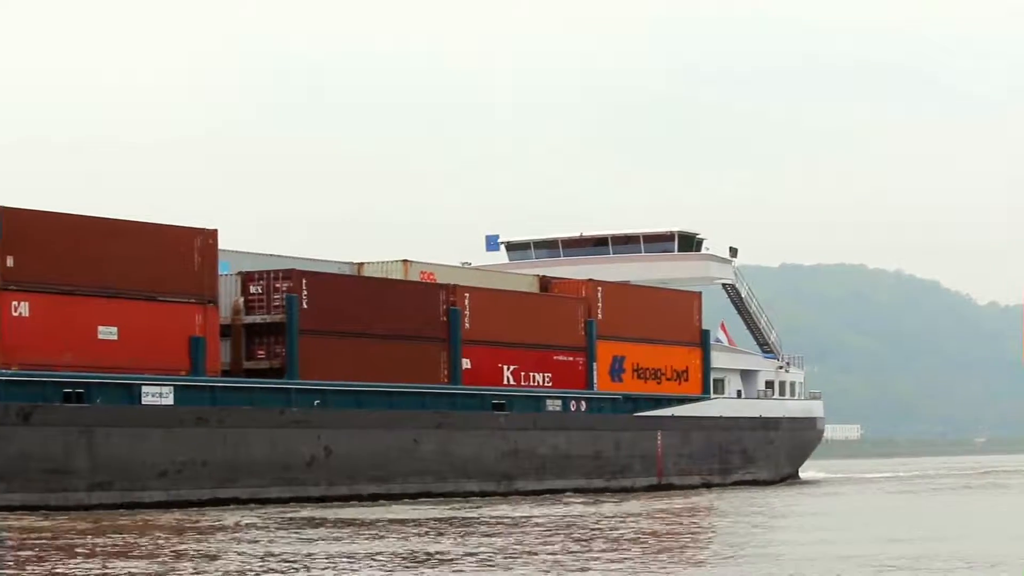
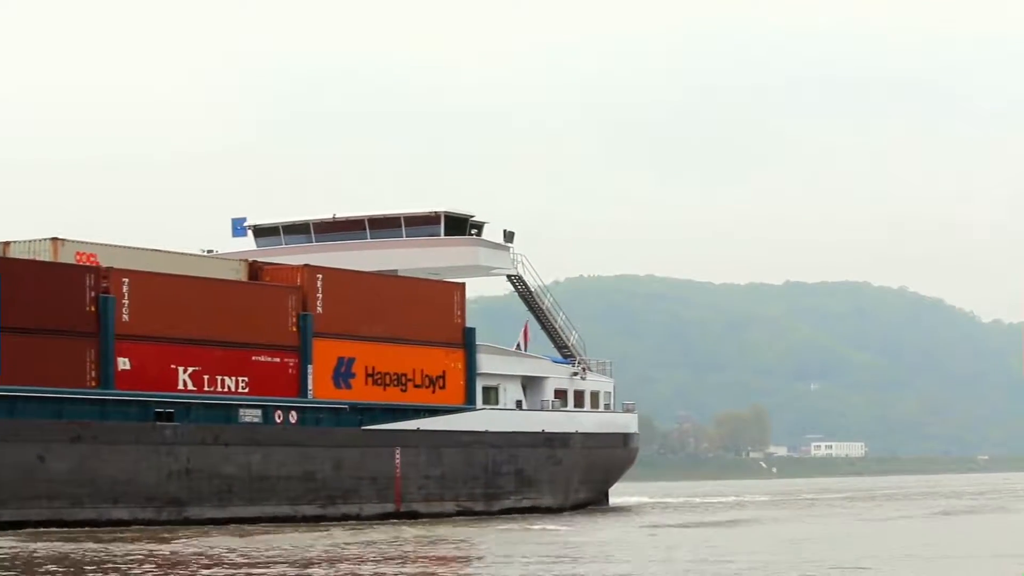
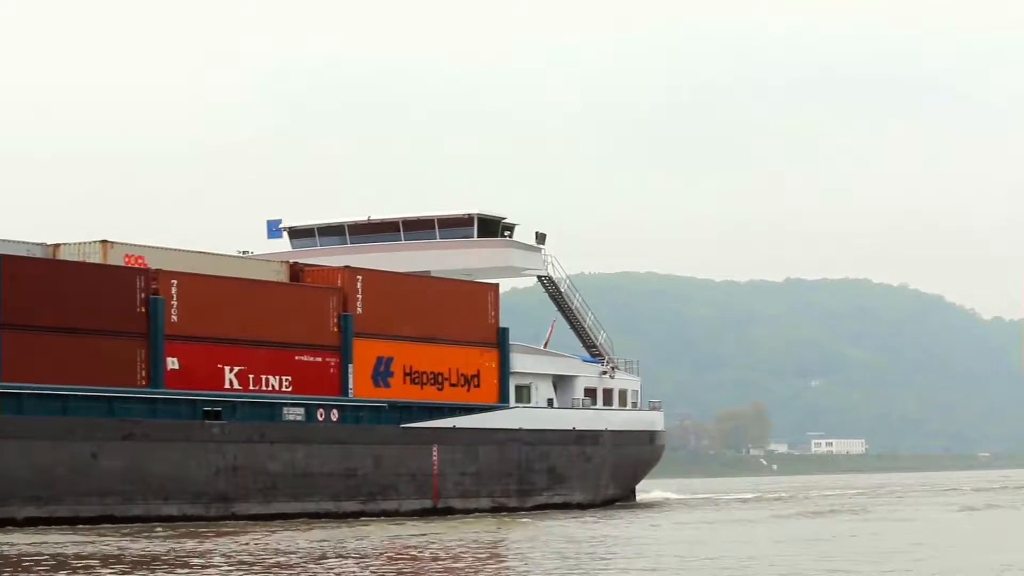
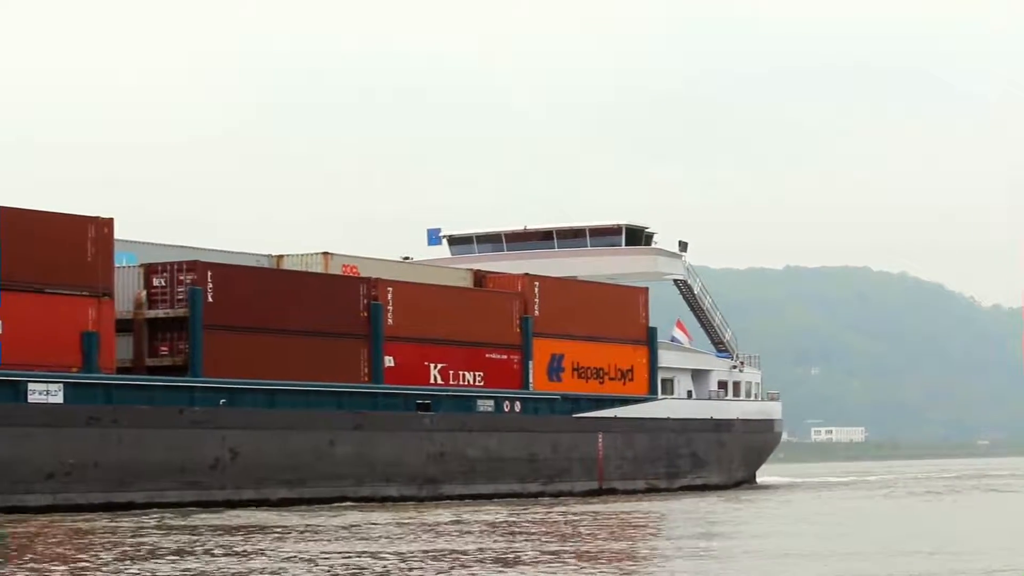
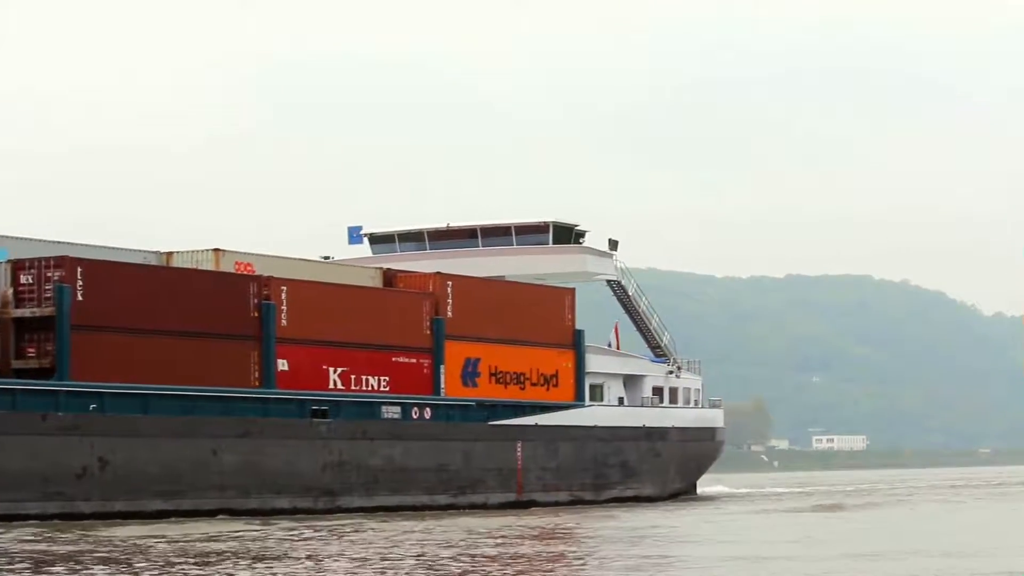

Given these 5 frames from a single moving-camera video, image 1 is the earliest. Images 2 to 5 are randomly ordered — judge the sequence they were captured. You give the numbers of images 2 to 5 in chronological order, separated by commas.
4, 5, 3, 2
